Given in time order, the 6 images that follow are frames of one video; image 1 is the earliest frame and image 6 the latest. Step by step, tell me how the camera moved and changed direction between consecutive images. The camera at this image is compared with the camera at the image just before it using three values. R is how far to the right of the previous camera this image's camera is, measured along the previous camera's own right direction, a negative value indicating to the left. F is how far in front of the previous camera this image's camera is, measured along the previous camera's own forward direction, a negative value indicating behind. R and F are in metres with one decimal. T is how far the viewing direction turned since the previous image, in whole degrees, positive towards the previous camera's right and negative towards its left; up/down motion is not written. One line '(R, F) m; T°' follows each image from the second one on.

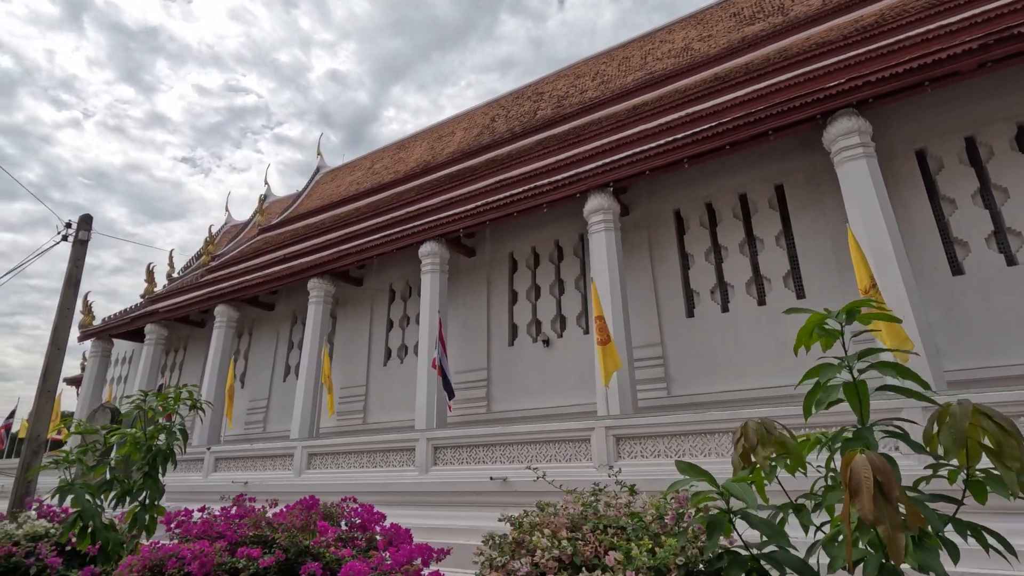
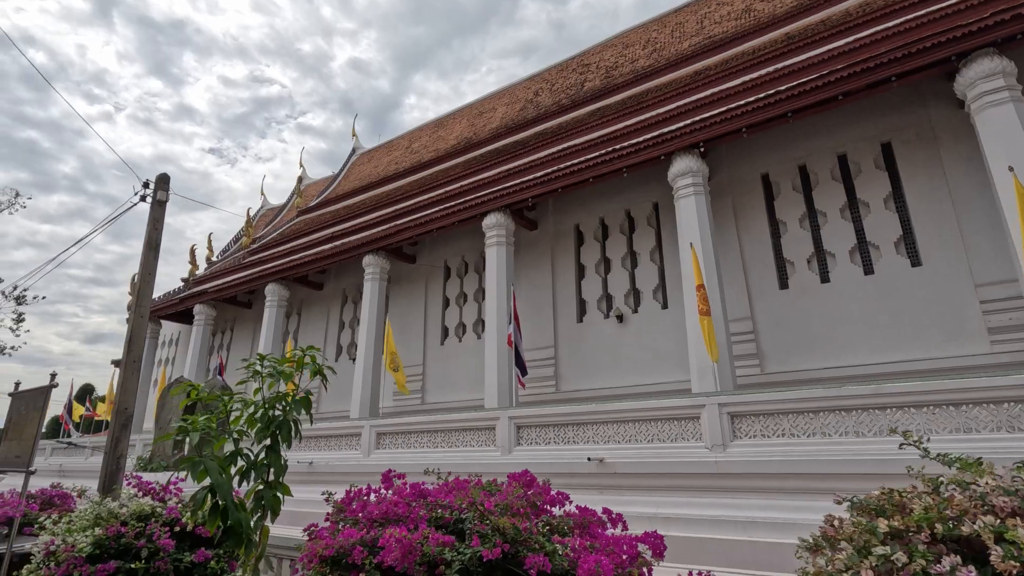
(-0.7, +0.4) m; -2°
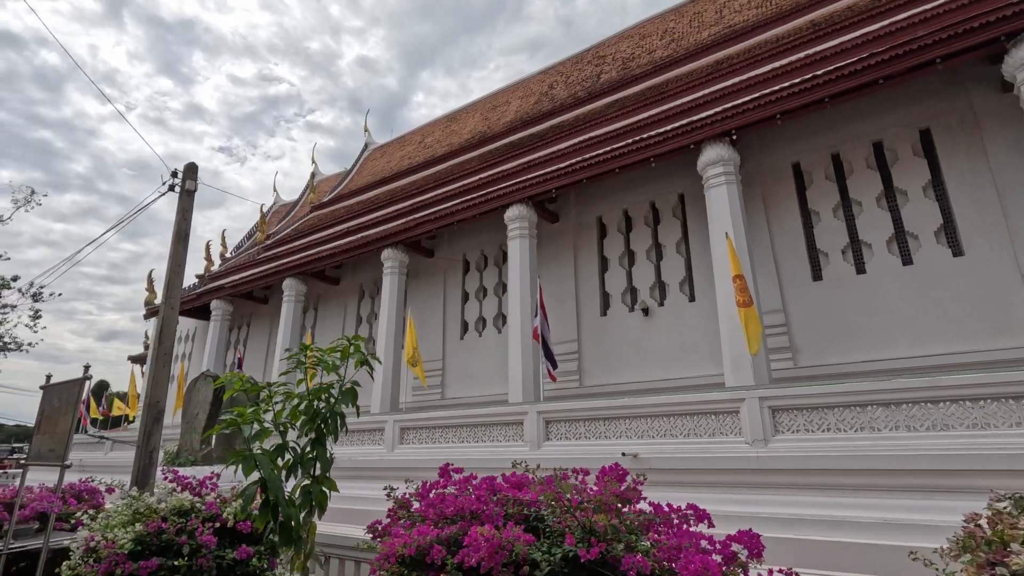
(-0.2, +0.1) m; -1°
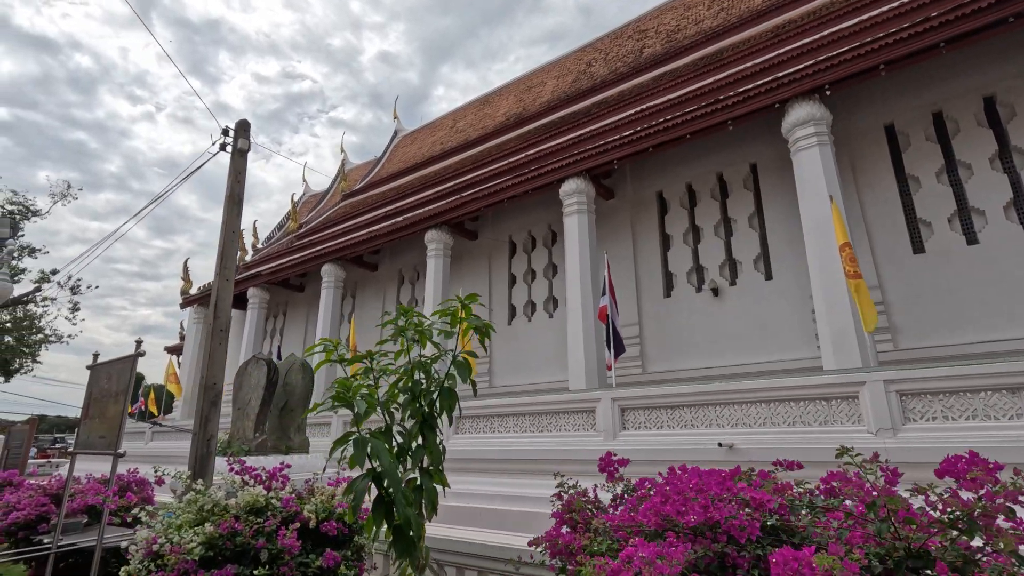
(-0.5, +0.5) m; -2°
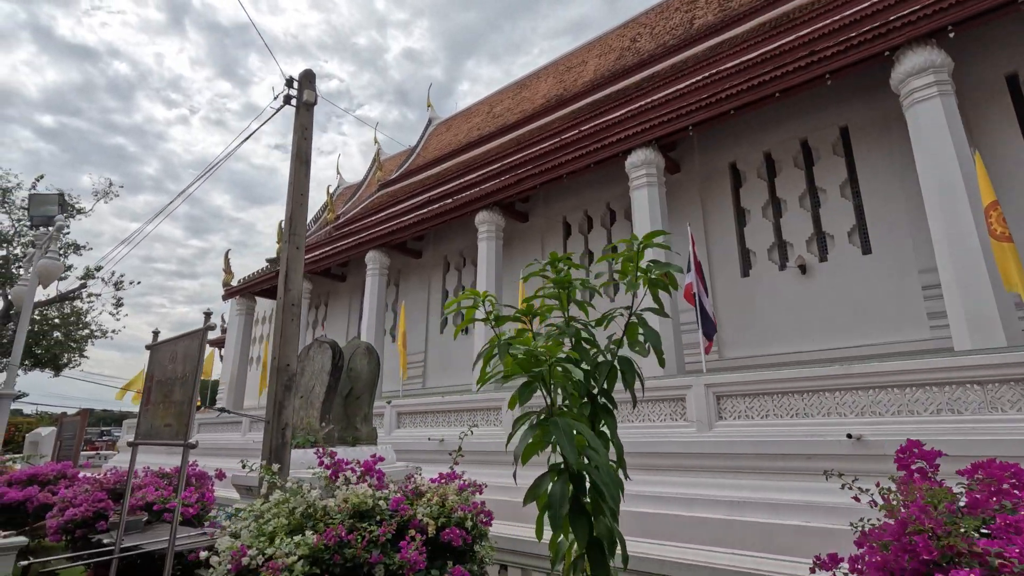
(-0.5, +0.5) m; -3°
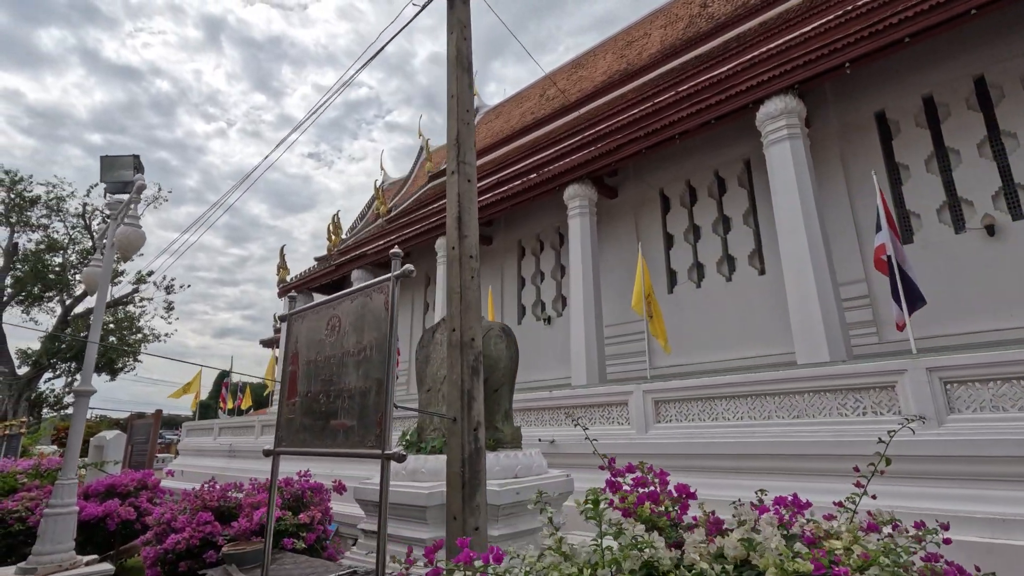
(-0.9, +0.8) m; -3°
